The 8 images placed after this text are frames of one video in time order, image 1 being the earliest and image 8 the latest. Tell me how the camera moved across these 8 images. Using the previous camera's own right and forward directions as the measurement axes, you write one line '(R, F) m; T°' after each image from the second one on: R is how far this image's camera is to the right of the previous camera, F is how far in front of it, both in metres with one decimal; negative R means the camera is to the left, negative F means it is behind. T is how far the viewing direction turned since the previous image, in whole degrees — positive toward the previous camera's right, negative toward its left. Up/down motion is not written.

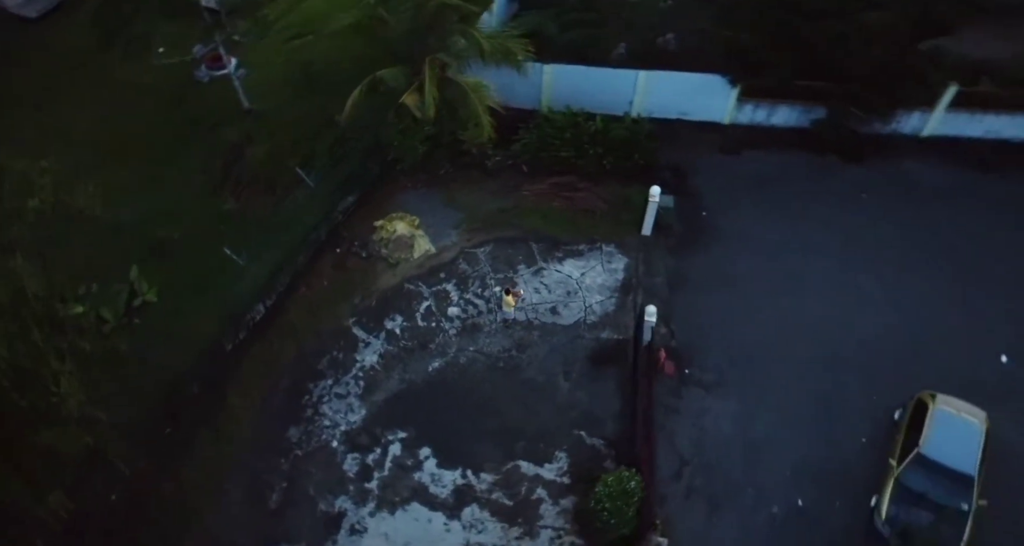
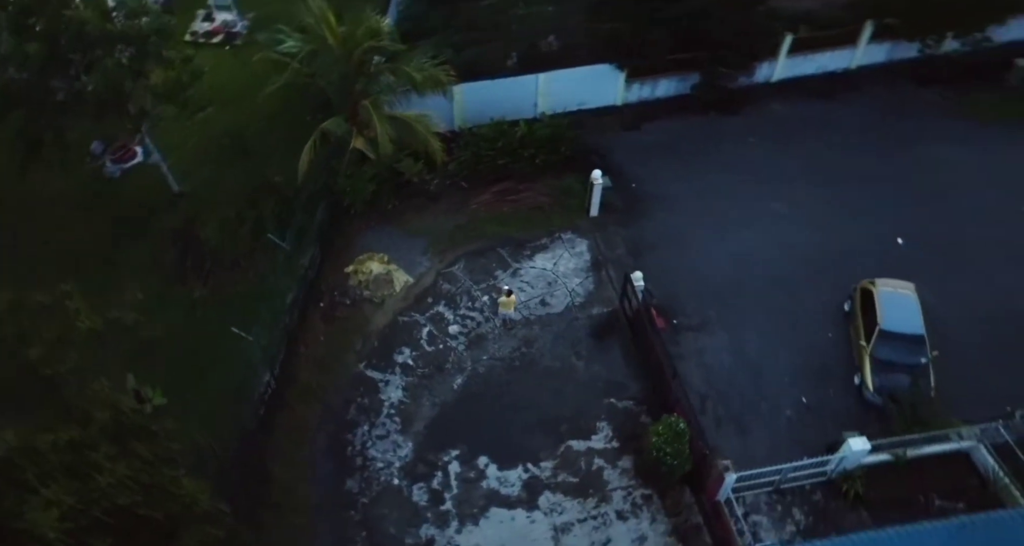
(-2.8, -0.6) m; +13°
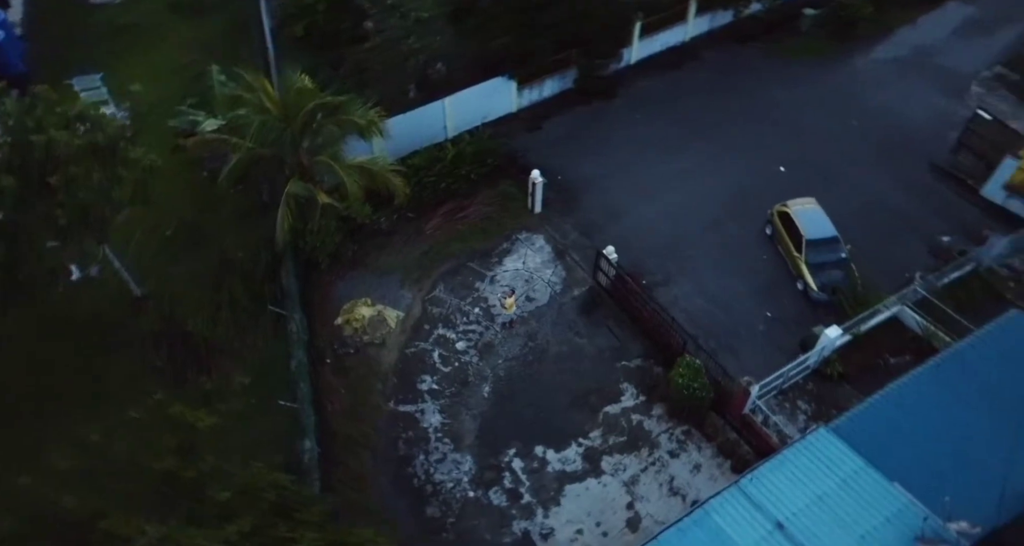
(-3.2, -0.6) m; +14°
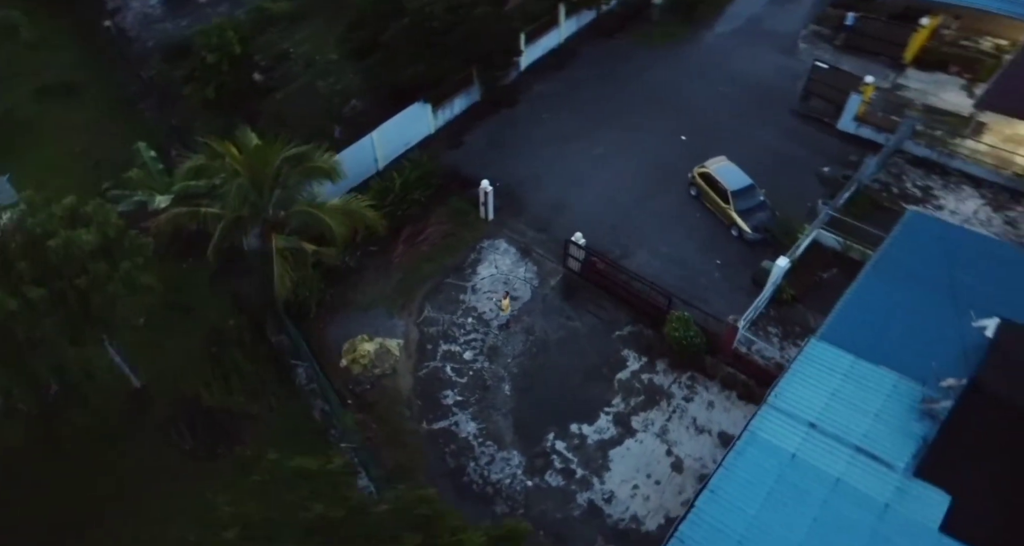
(-2.9, -0.6) m; +12°
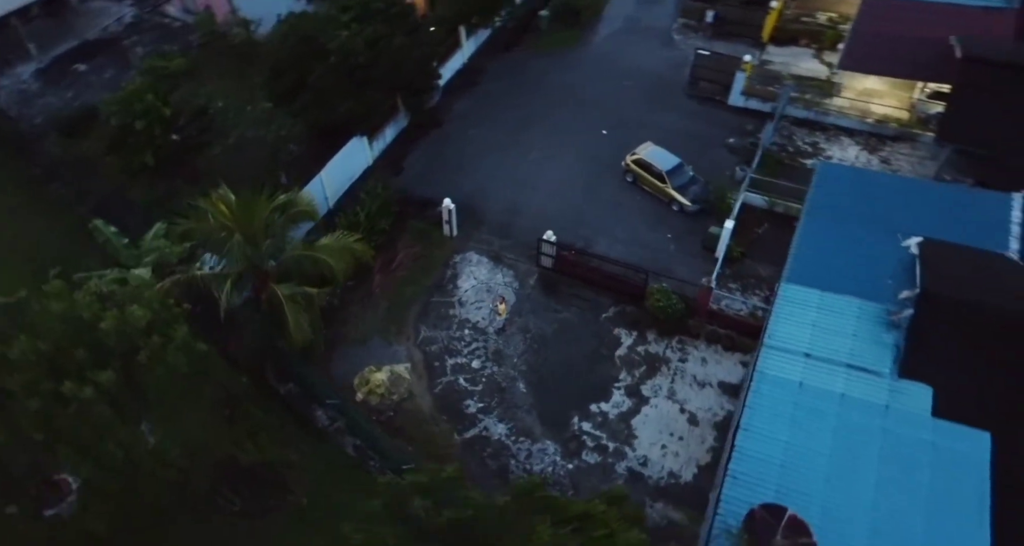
(-2.6, -0.6) m; +10°
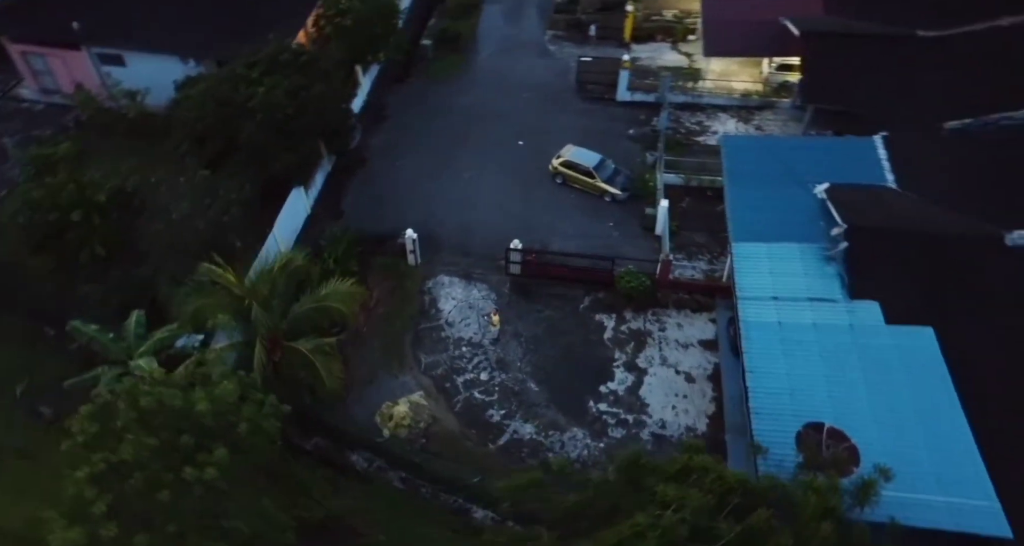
(-3.1, -0.7) m; +12°
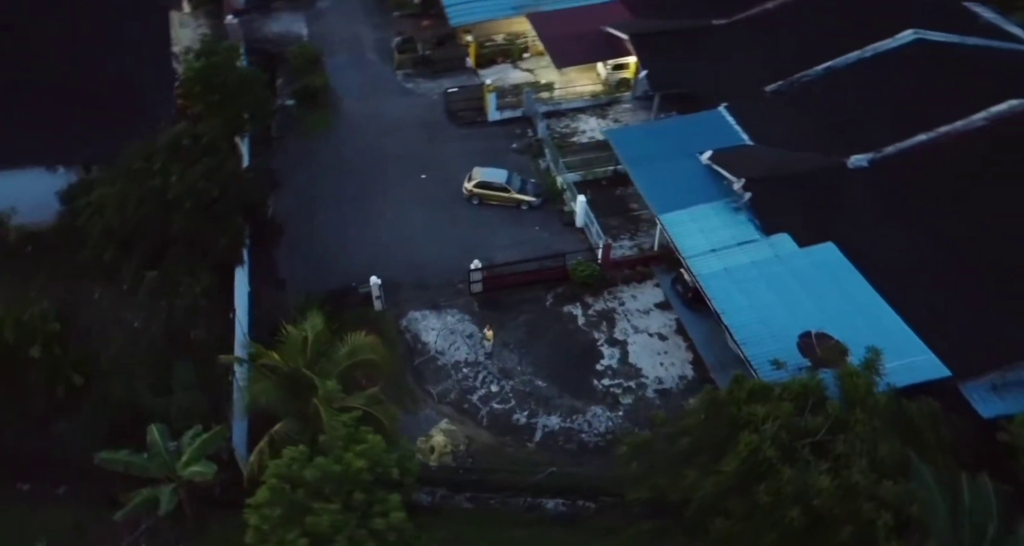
(-4.3, -0.8) m; +16°
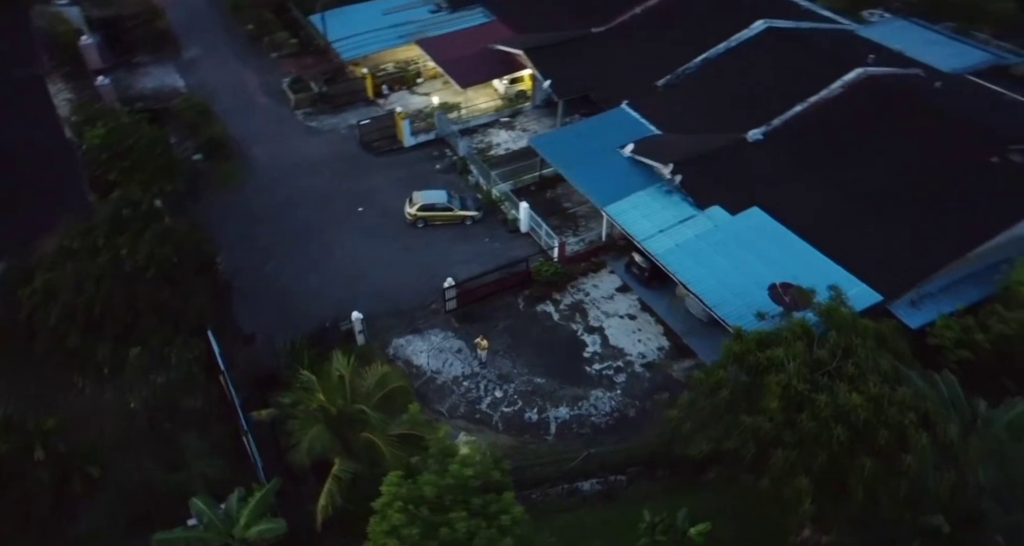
(-3.2, -0.6) m; +11°
